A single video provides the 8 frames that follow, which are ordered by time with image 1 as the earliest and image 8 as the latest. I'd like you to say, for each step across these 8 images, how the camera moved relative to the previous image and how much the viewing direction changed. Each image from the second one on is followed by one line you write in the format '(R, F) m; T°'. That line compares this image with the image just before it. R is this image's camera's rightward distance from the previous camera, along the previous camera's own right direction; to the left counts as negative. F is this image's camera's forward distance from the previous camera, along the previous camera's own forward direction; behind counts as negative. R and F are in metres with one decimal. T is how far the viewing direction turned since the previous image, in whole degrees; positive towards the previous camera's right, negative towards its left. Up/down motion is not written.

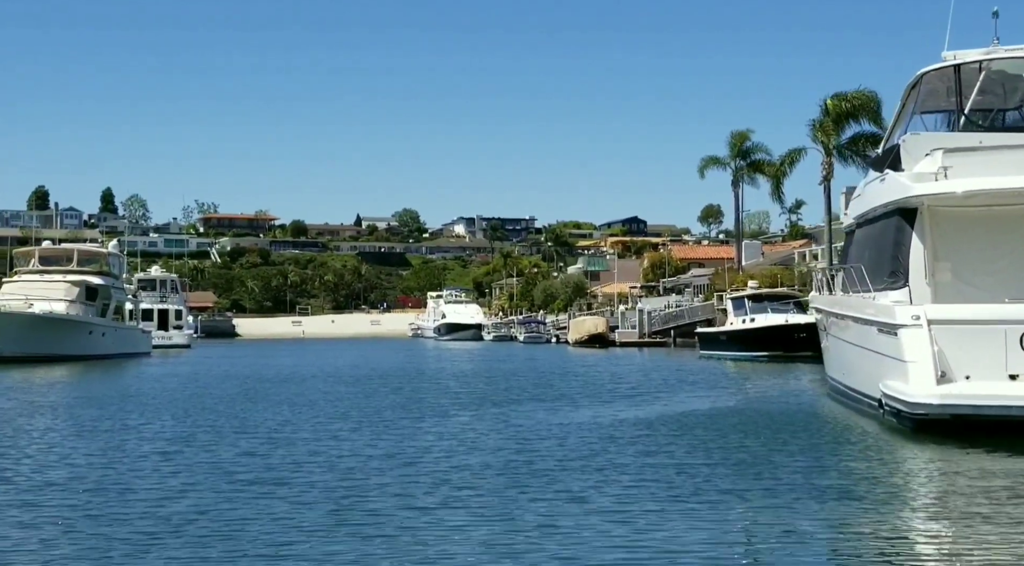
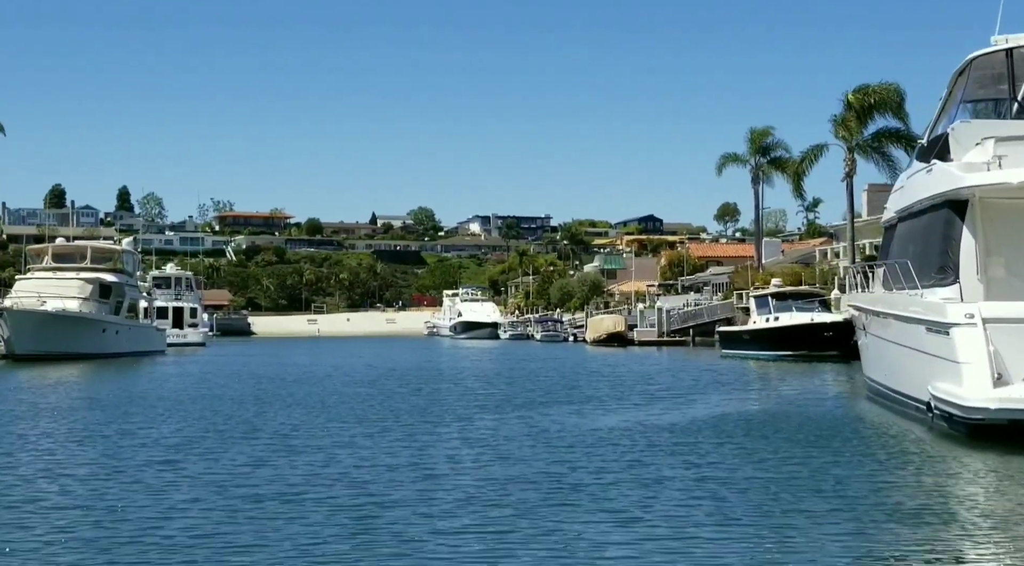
(-0.2, +1.1) m; -1°
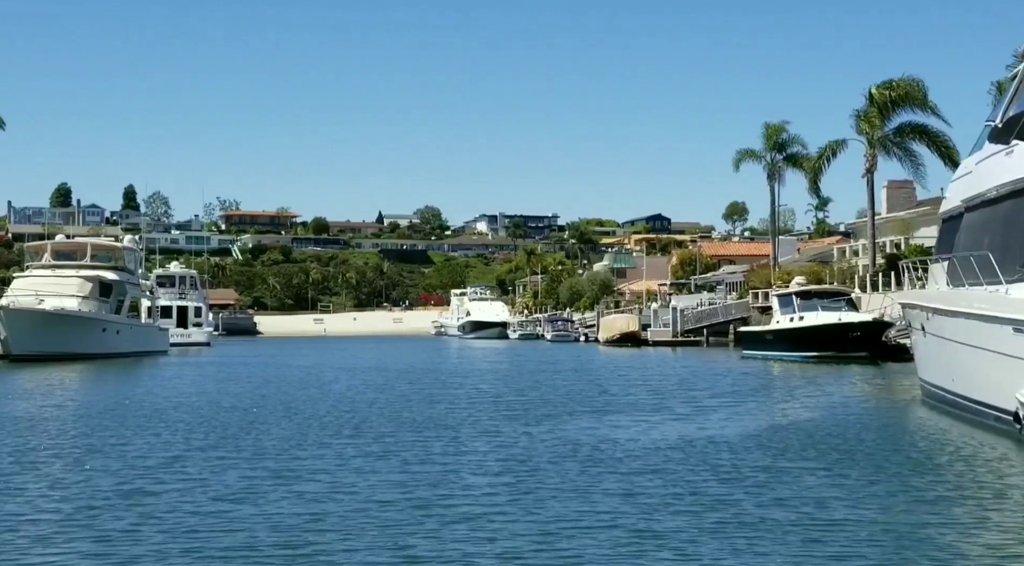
(-0.3, +2.2) m; 0°
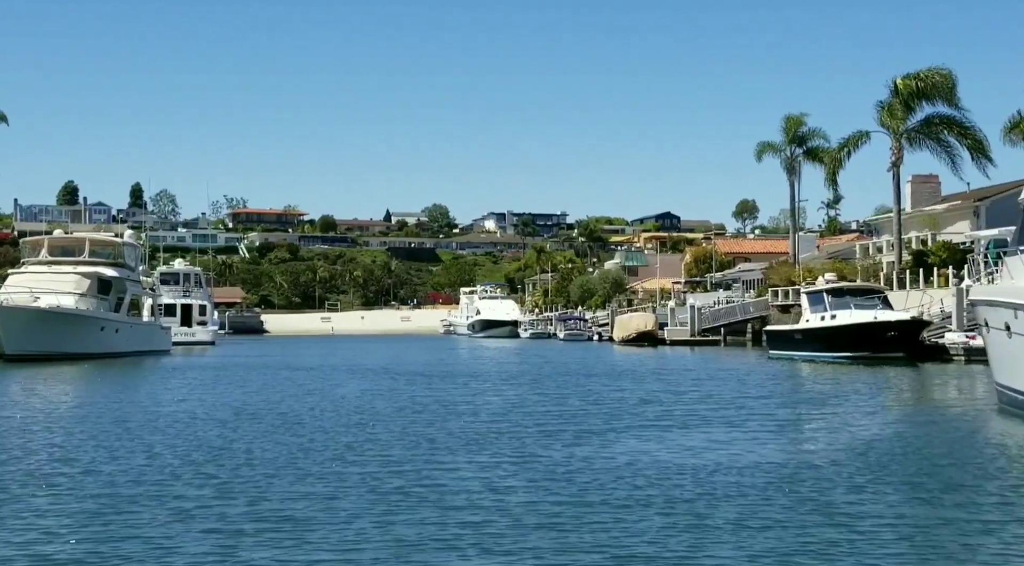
(-0.4, +2.7) m; 0°
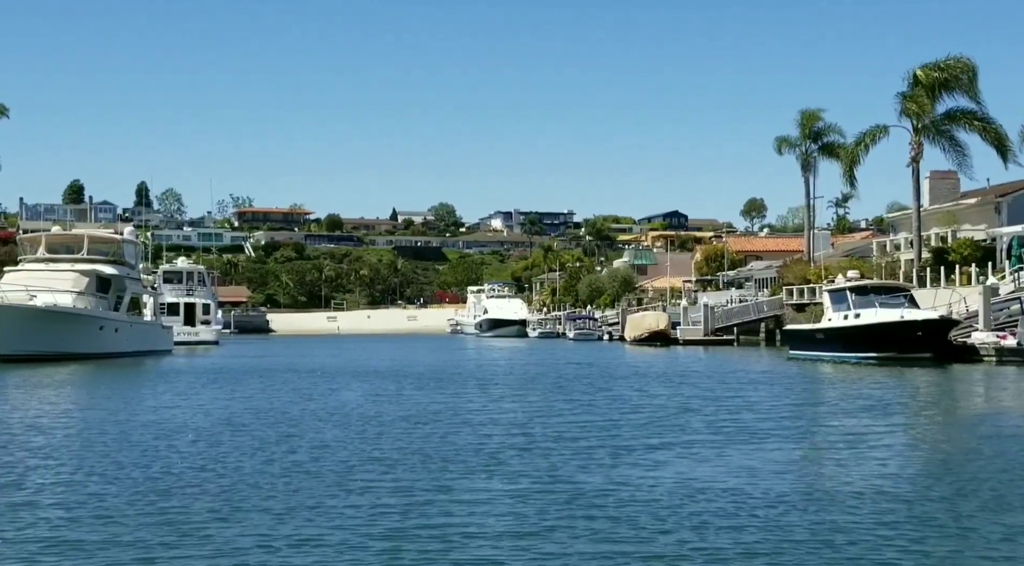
(-0.2, +1.9) m; 0°
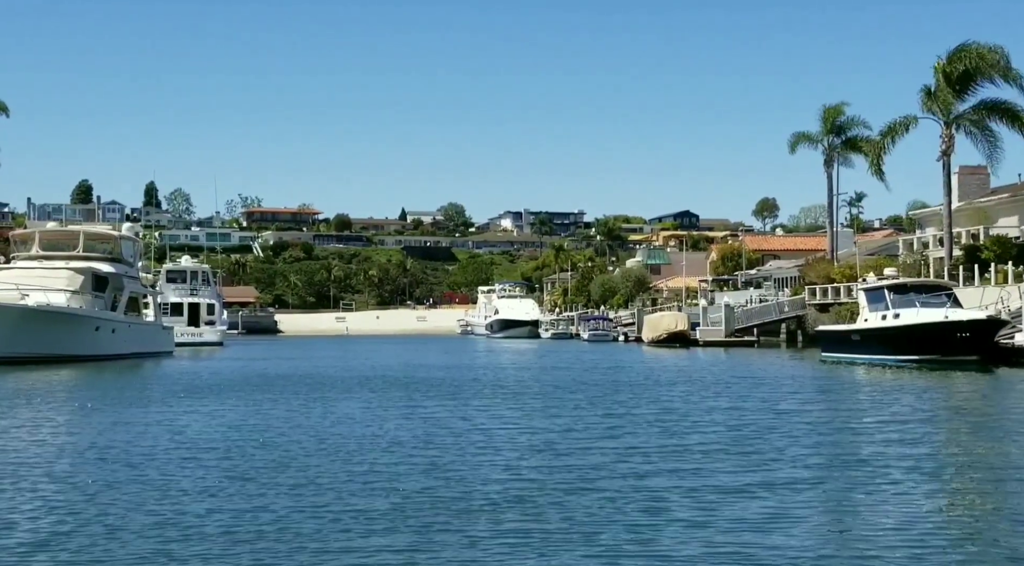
(-0.3, +3.0) m; 0°
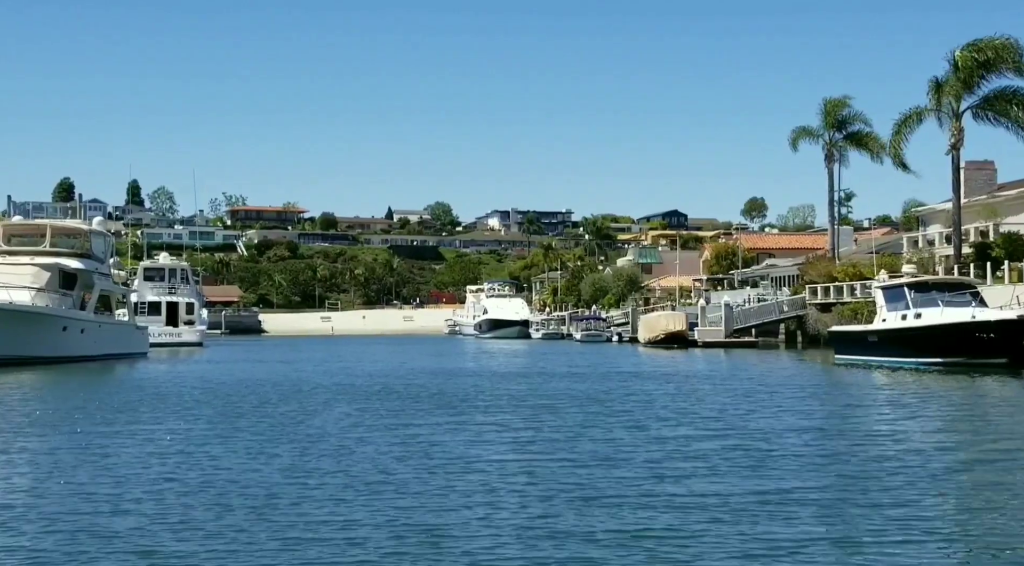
(-0.3, +3.3) m; +1°
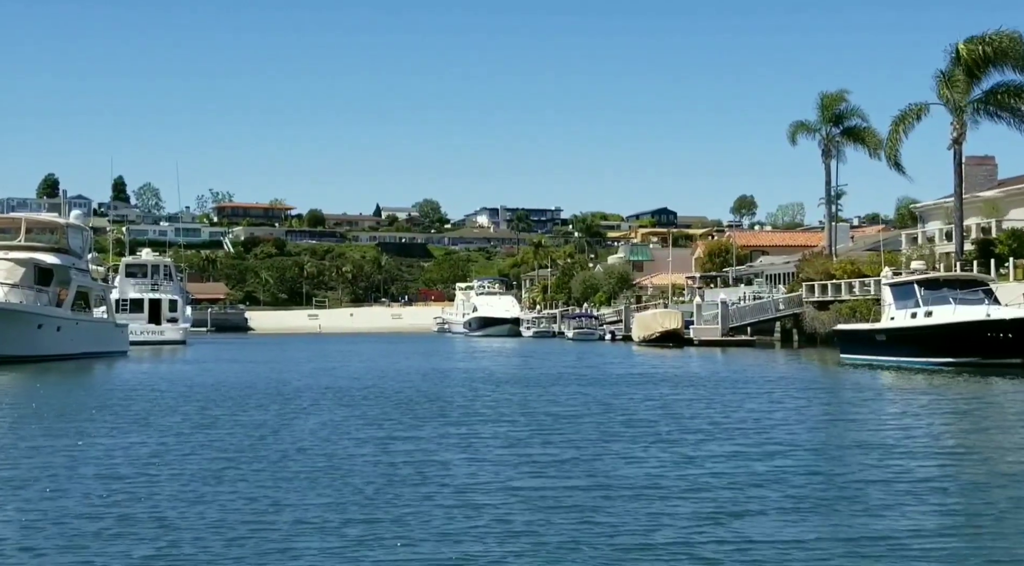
(-0.2, +2.0) m; +1°
